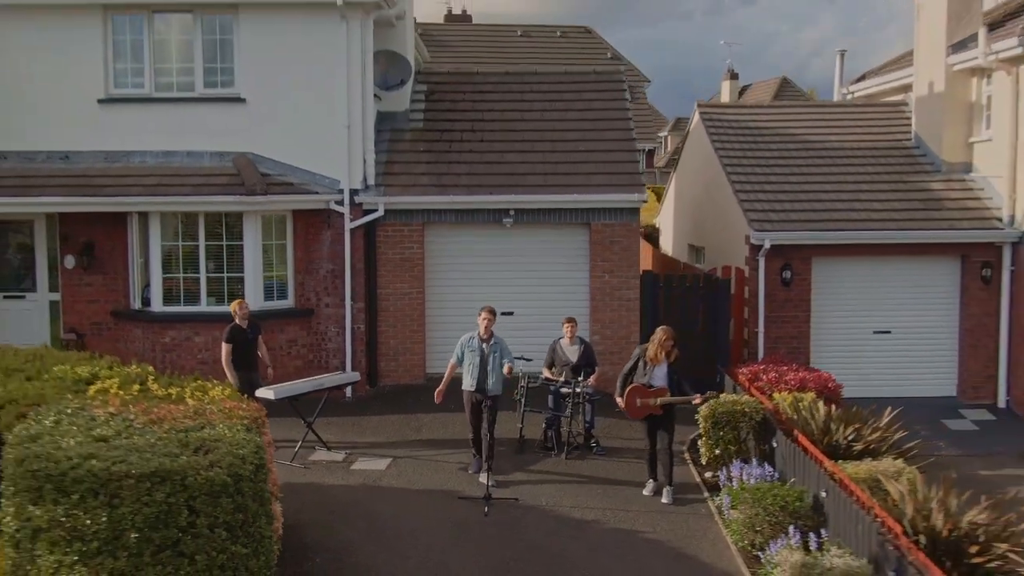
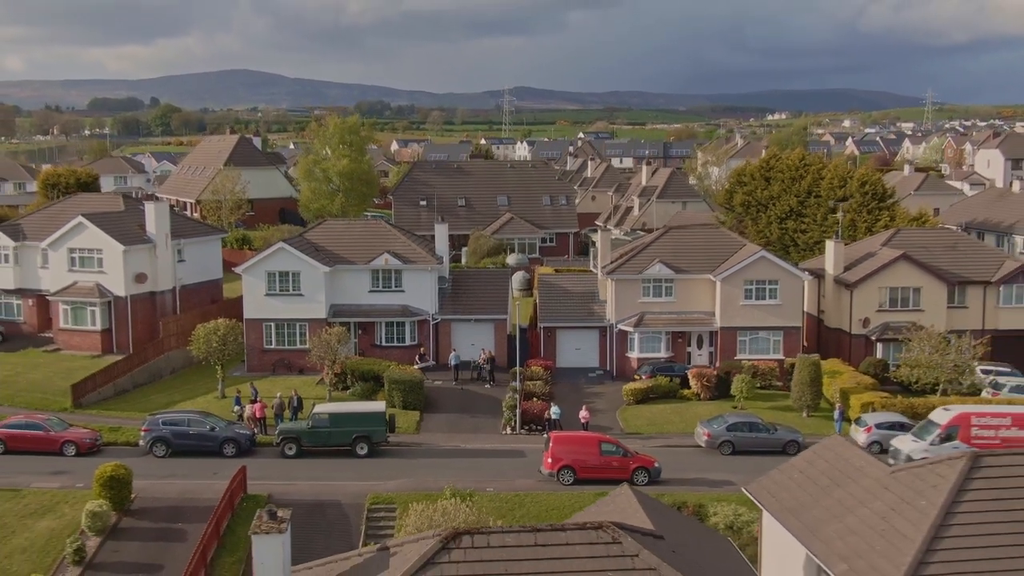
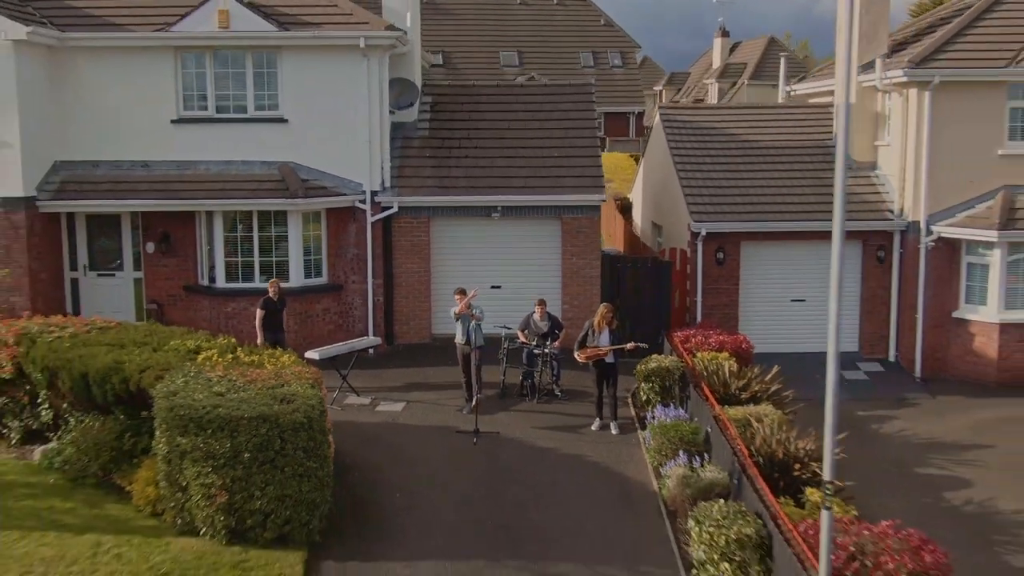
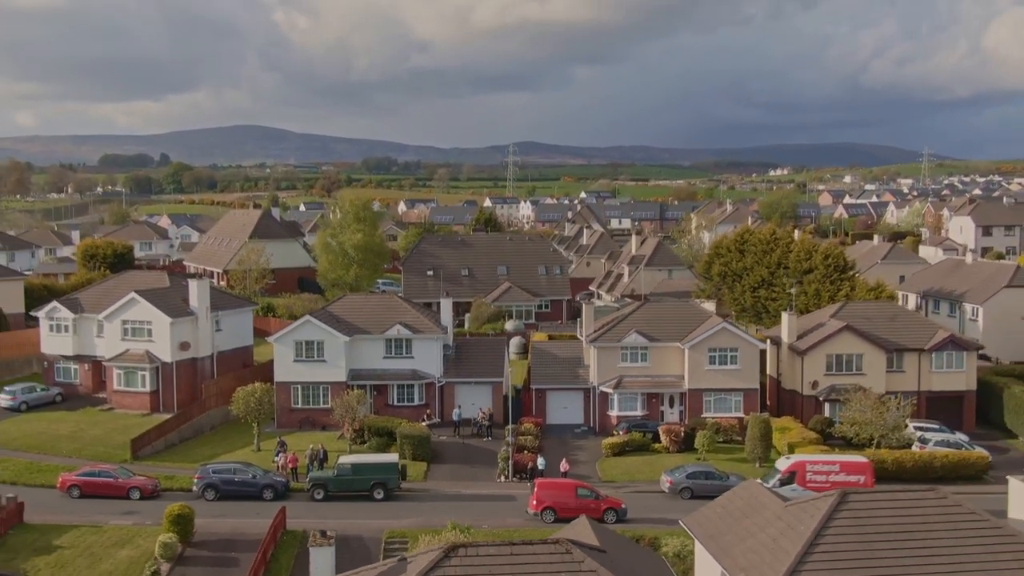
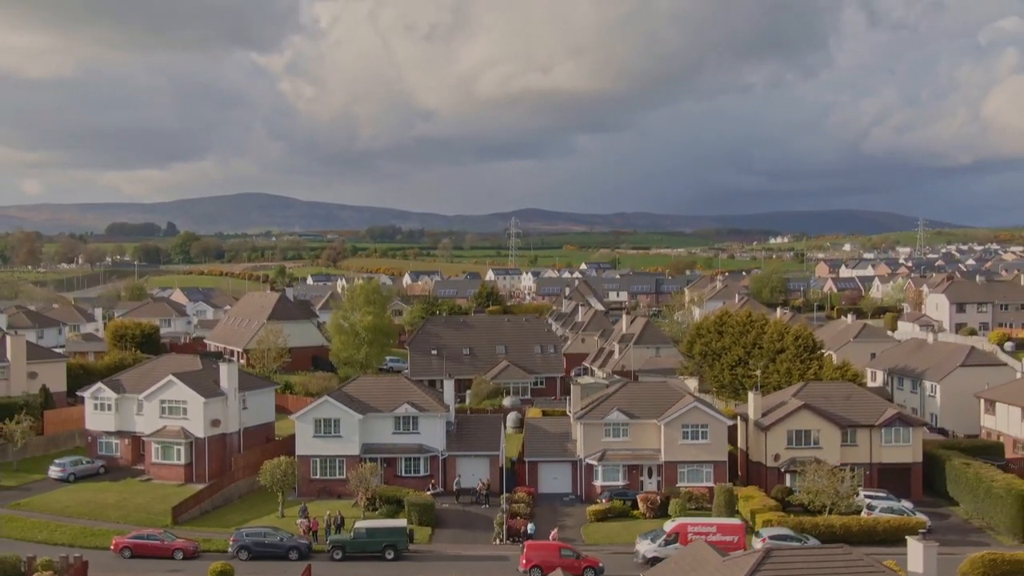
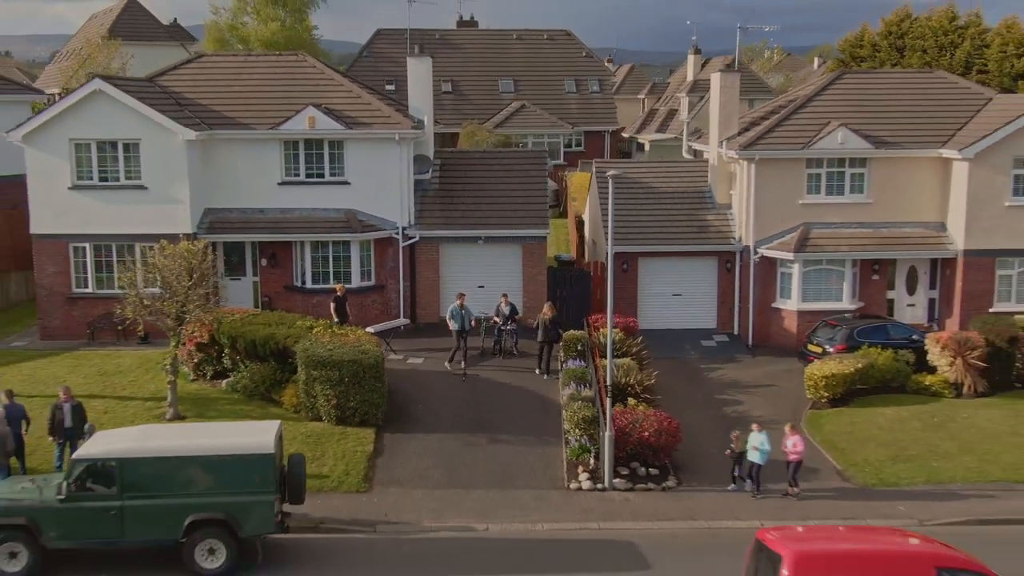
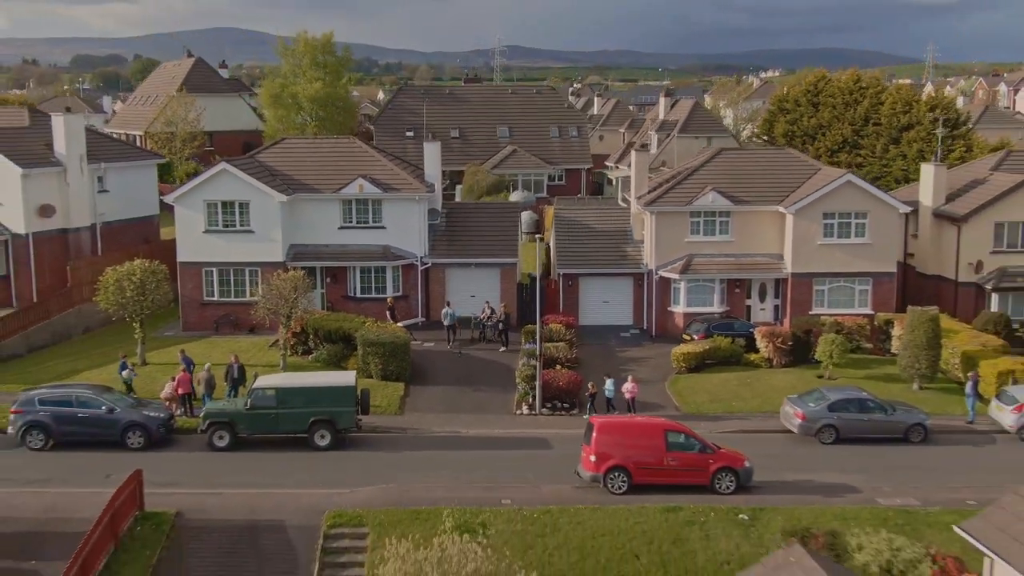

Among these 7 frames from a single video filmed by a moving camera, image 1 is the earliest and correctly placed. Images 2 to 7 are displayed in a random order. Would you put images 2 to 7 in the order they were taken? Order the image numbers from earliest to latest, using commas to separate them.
3, 6, 7, 2, 4, 5
